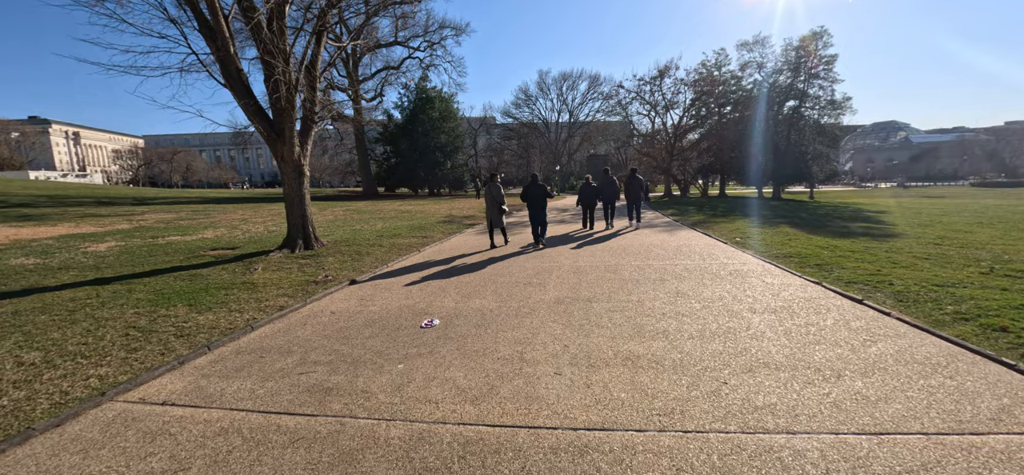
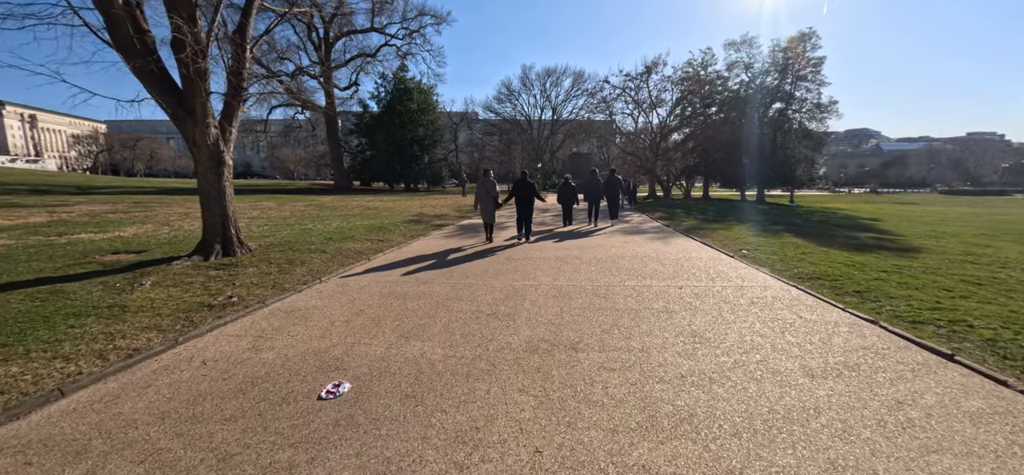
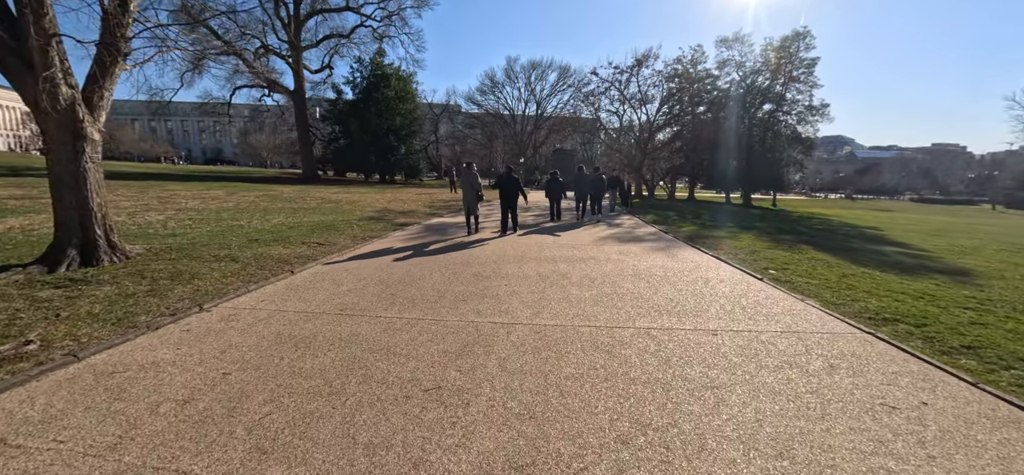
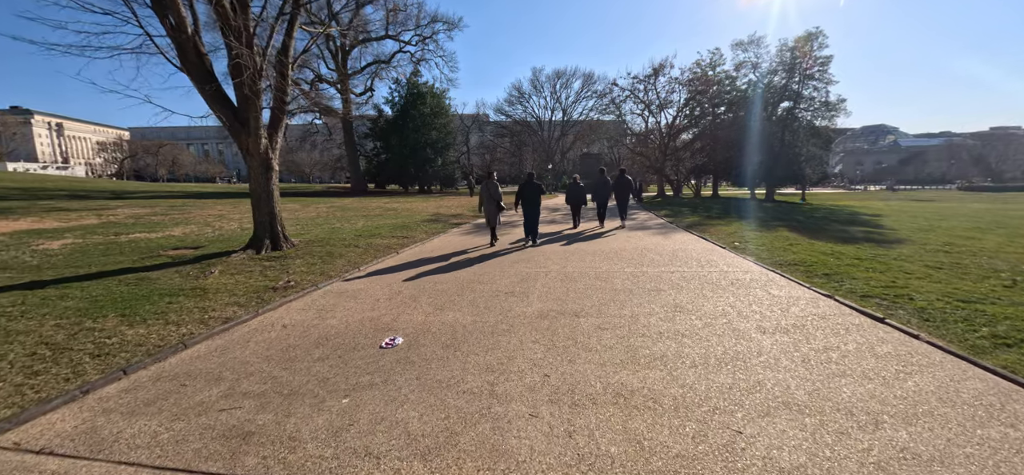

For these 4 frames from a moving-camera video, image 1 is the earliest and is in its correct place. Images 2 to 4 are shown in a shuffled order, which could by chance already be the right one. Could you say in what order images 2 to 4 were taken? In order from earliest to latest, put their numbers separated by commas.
4, 2, 3
